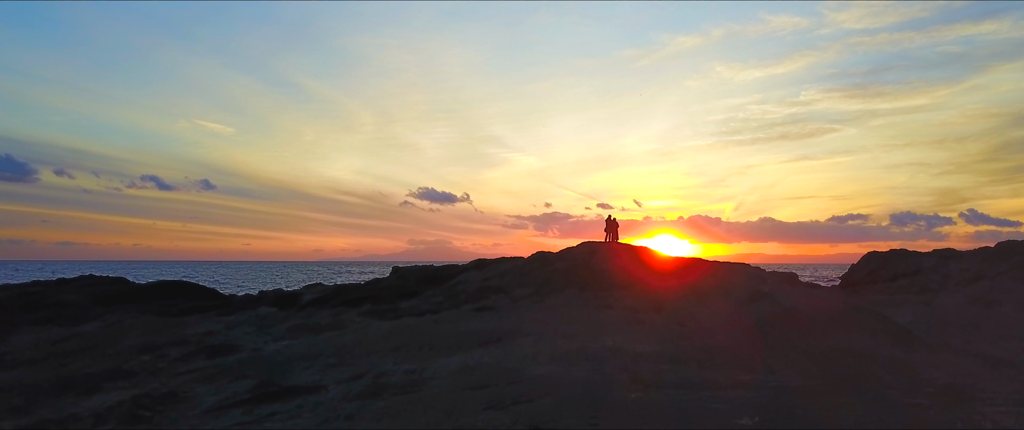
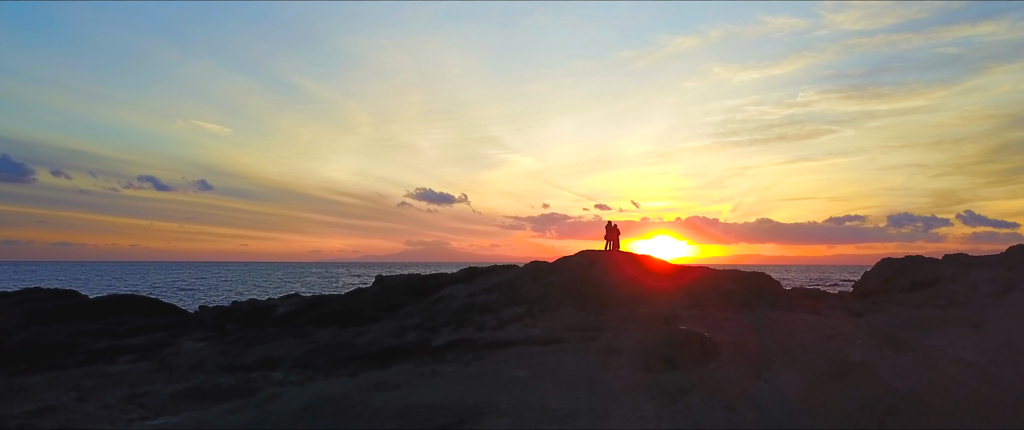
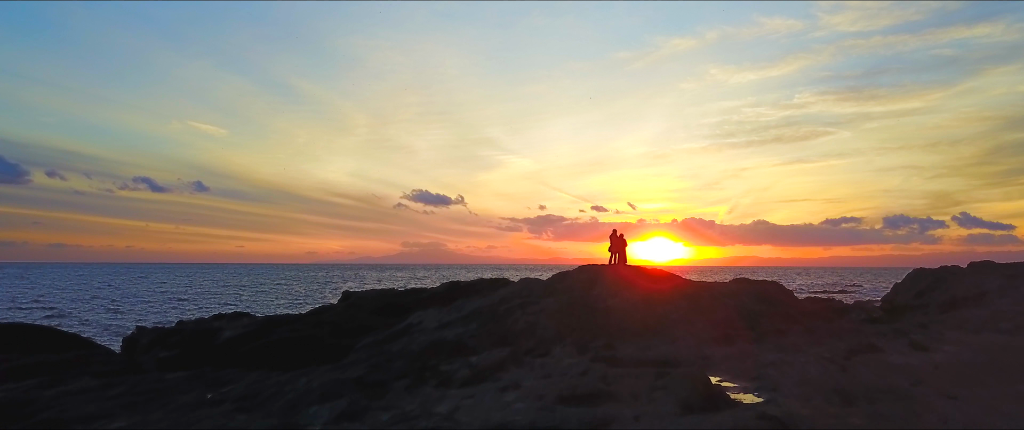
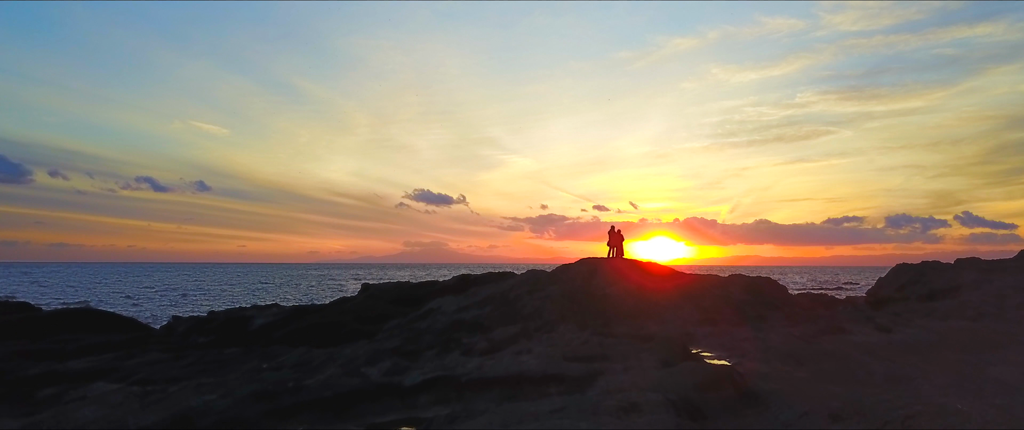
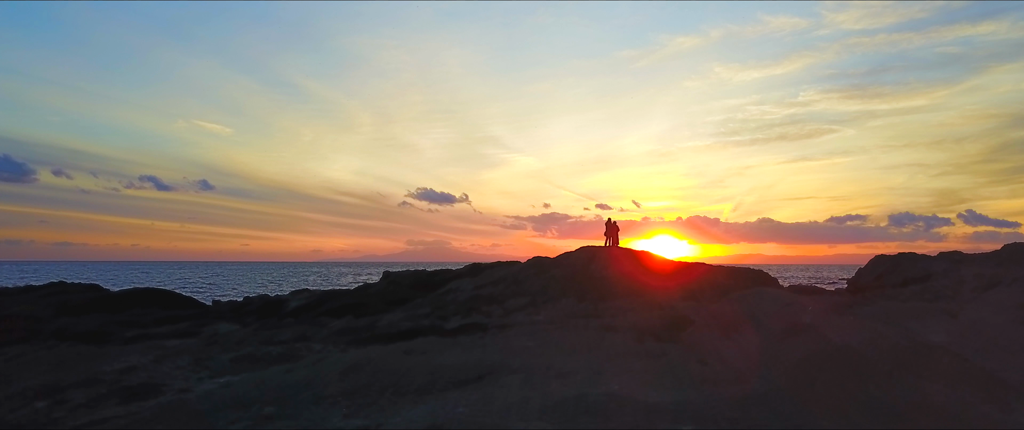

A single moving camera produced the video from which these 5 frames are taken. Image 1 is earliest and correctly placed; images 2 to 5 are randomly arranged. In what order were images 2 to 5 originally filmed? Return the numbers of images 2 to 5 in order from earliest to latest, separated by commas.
5, 2, 4, 3
